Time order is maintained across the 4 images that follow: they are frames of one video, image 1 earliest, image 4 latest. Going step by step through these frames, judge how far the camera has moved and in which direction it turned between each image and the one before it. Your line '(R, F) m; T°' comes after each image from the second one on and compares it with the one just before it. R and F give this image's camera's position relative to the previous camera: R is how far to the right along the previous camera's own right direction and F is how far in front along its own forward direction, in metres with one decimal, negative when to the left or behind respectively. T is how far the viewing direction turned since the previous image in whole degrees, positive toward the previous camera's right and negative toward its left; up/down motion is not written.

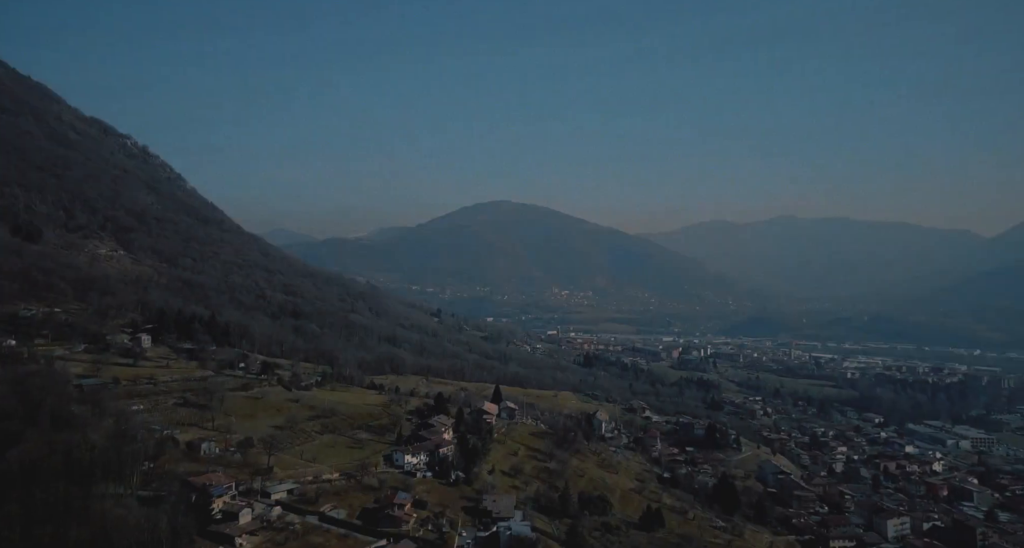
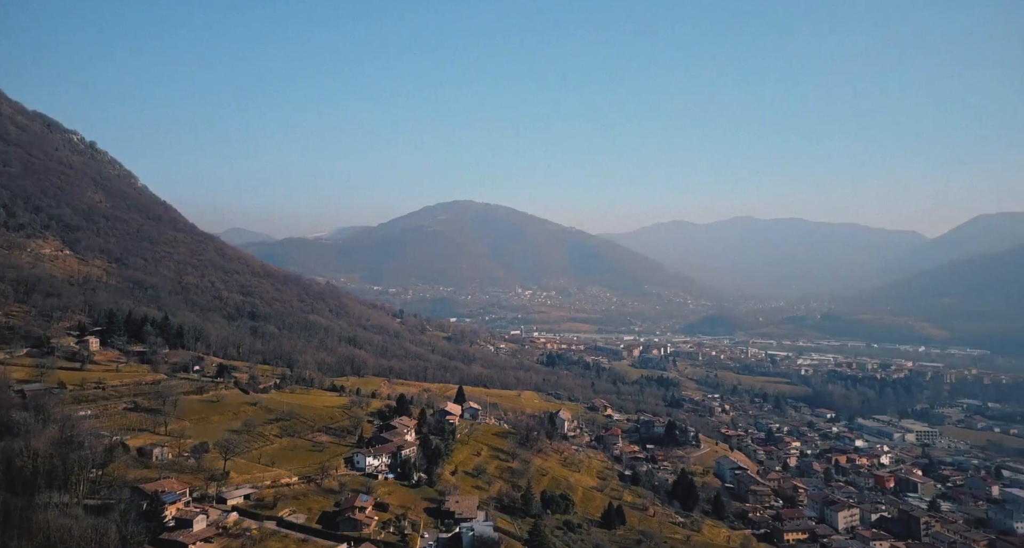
(+0.3, -0.4) m; +3°
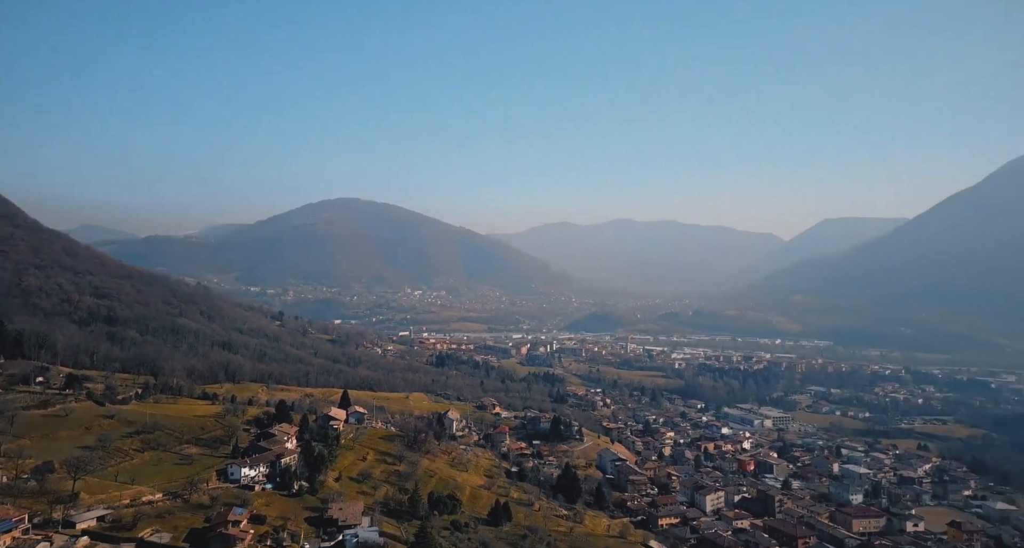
(+1.0, -0.5) m; +8°
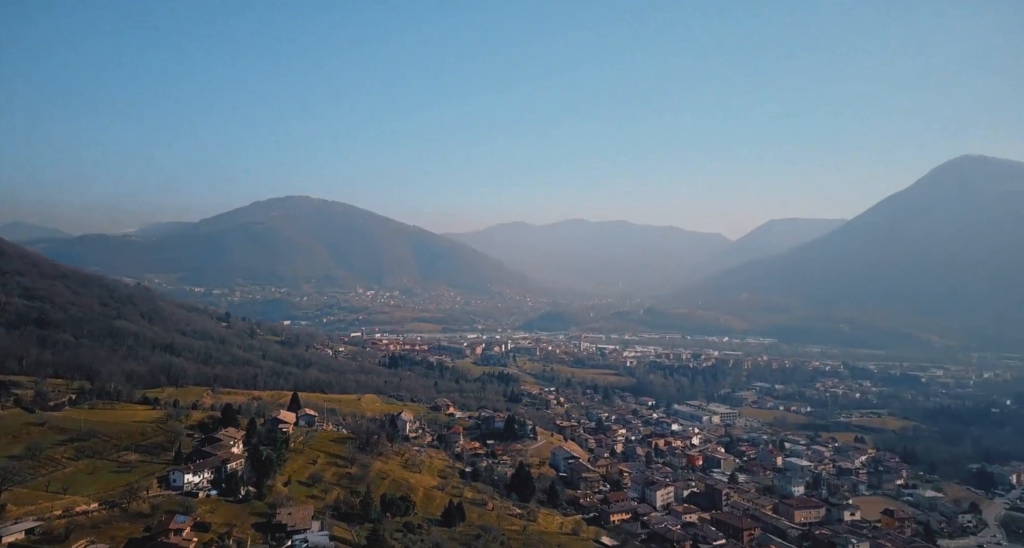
(+0.4, +0.2) m; +3°
